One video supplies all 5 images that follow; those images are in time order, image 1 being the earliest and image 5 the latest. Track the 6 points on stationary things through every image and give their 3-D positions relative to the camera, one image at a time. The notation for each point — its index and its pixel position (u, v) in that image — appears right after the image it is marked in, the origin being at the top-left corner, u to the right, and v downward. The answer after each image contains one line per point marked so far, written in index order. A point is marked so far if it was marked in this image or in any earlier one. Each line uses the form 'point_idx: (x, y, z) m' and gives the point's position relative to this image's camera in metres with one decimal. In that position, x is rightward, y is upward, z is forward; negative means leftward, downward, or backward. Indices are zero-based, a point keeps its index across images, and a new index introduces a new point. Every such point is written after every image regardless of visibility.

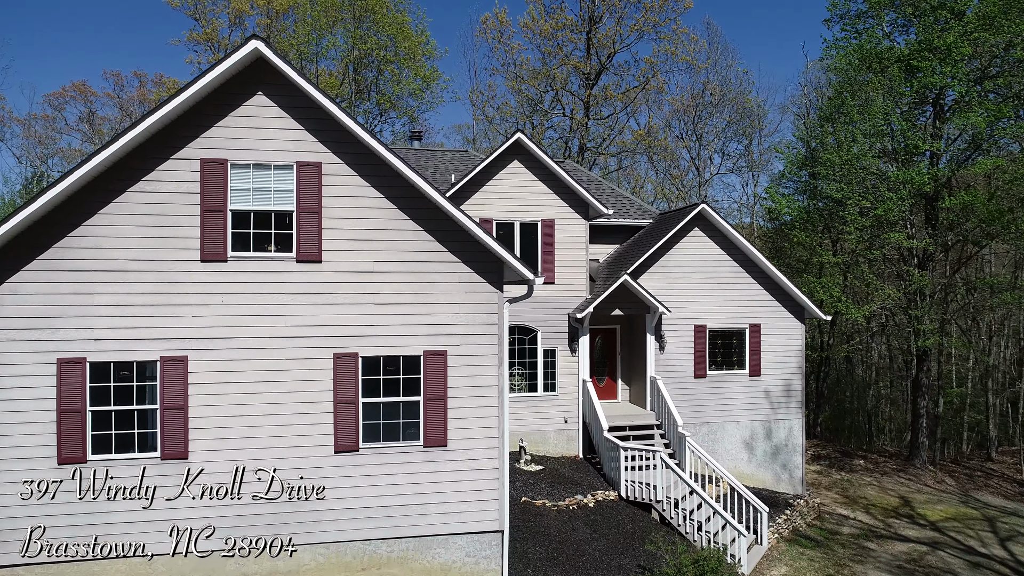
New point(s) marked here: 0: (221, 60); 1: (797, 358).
0: (-2.5, +2.0, +8.8) m
1: (+5.1, -1.3, +18.1) m
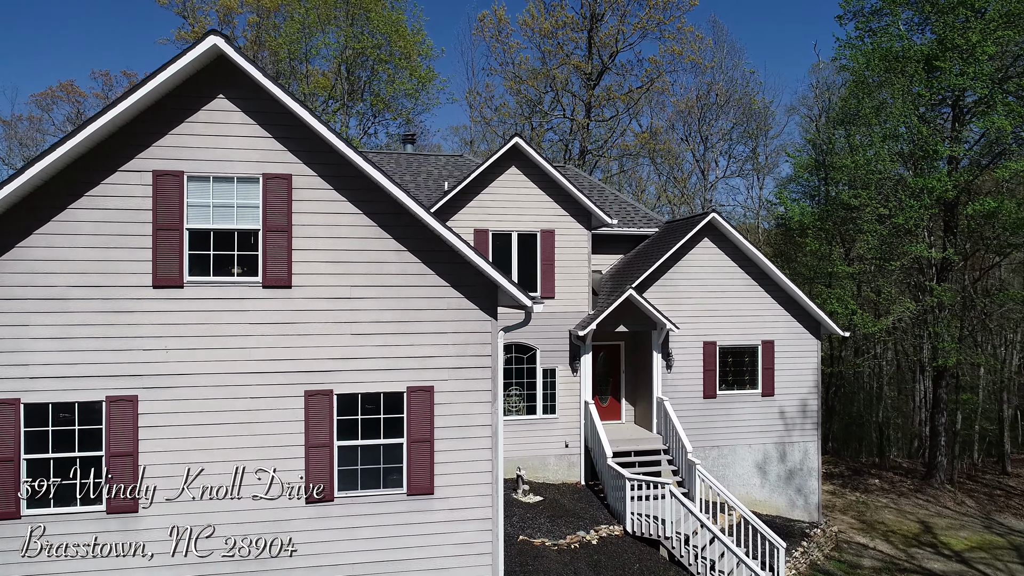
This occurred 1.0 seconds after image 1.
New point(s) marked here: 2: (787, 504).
0: (-2.6, +1.7, +7.7) m
1: (+5.1, -1.5, +17.0) m
2: (+4.6, -3.6, +16.9) m
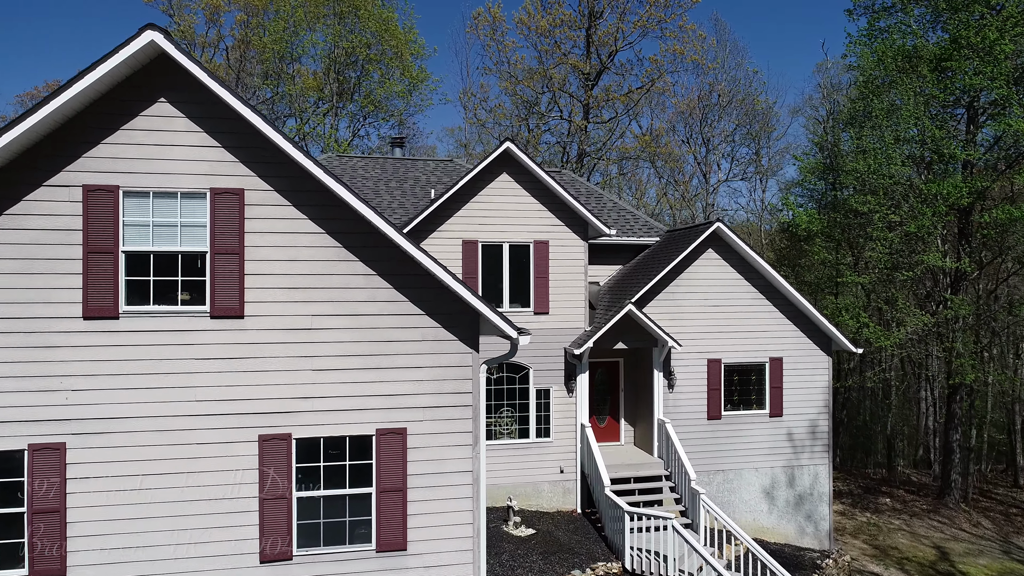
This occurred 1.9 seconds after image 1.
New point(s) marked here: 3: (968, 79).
0: (-2.7, +1.5, +6.7) m
1: (+4.9, -1.7, +16.0) m
2: (+4.5, -3.8, +15.9) m
3: (+8.8, +4.0, +19.4) m
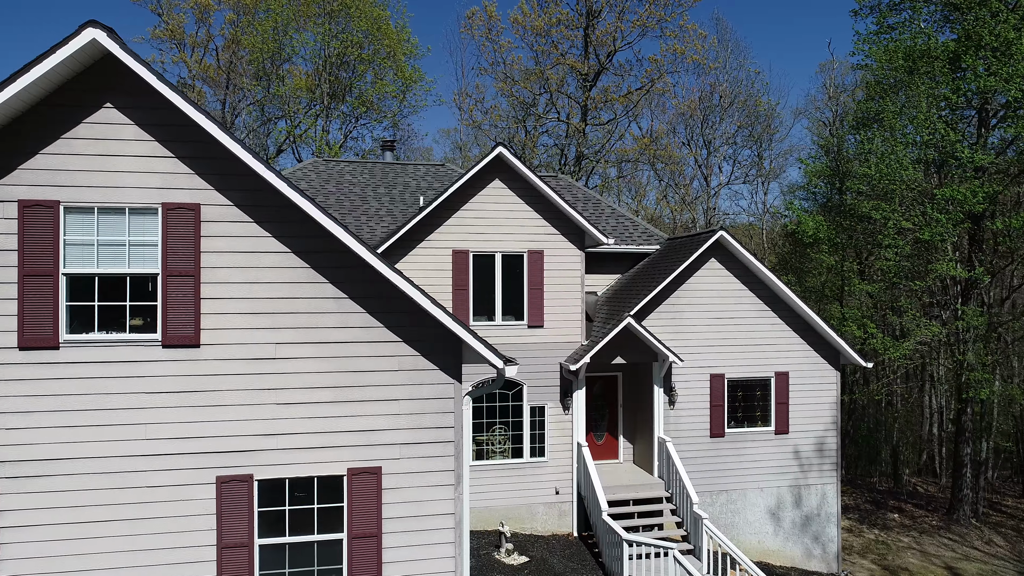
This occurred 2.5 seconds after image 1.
0: (-2.8, +1.4, +6.0) m
1: (+4.8, -1.9, +15.3) m
2: (+4.4, -4.0, +15.2) m
3: (+8.7, +3.9, +18.7) m
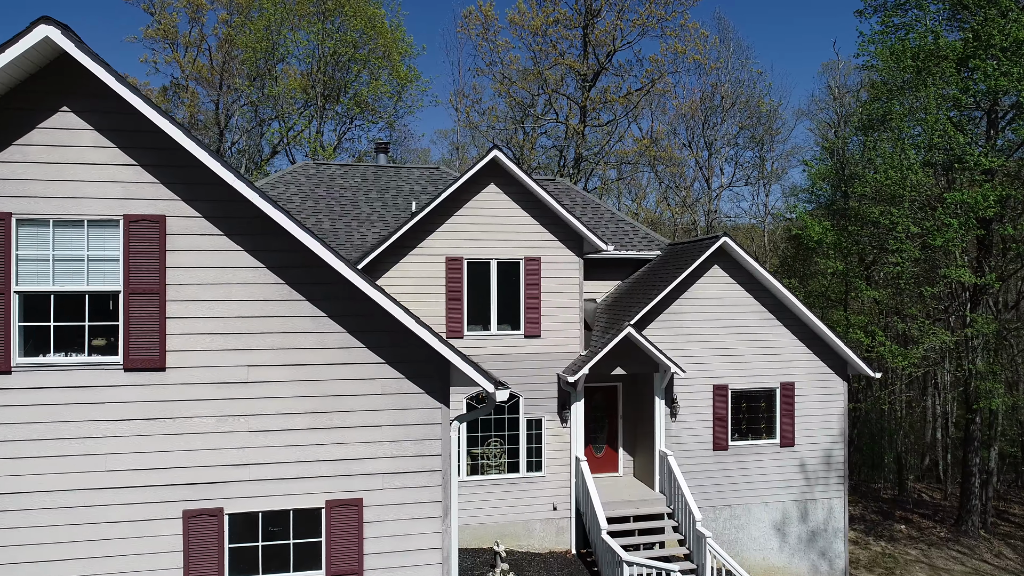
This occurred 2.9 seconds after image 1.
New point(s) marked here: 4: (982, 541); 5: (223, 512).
0: (-2.9, +1.2, +5.5) m
1: (+4.8, -2.0, +14.8) m
2: (+4.3, -4.1, +14.7) m
3: (+8.7, +3.7, +18.2) m
4: (+9.0, -4.8, +19.3) m
5: (-1.8, -1.4, +6.2) m
